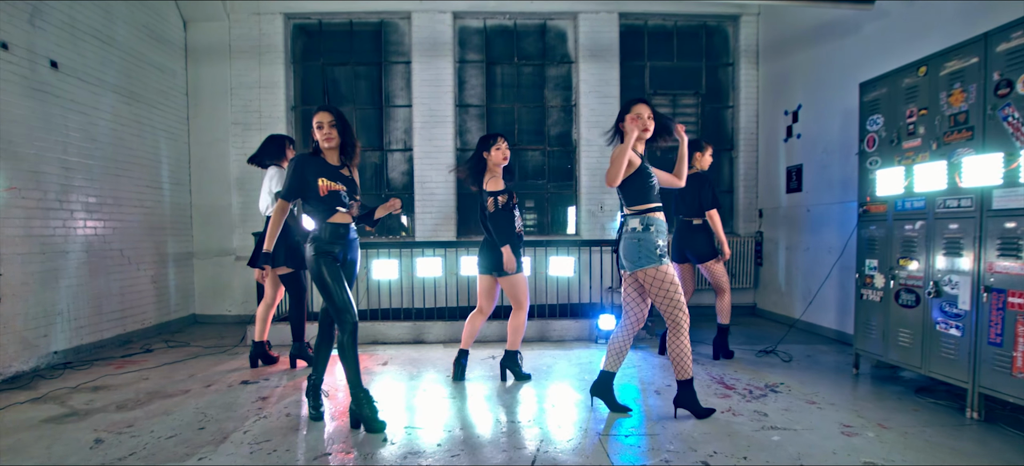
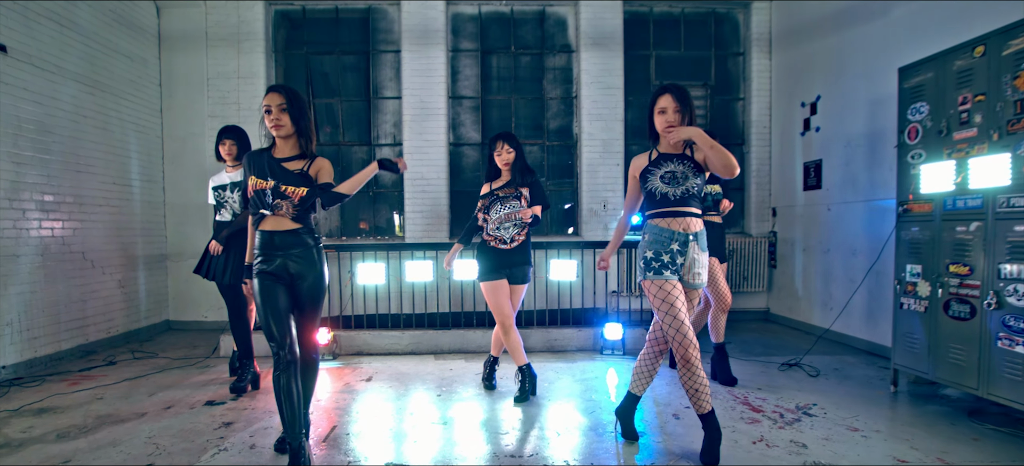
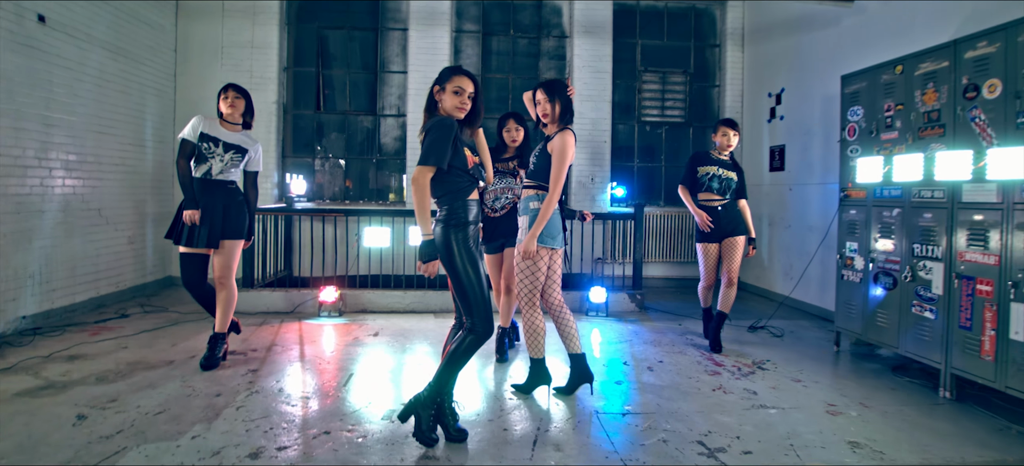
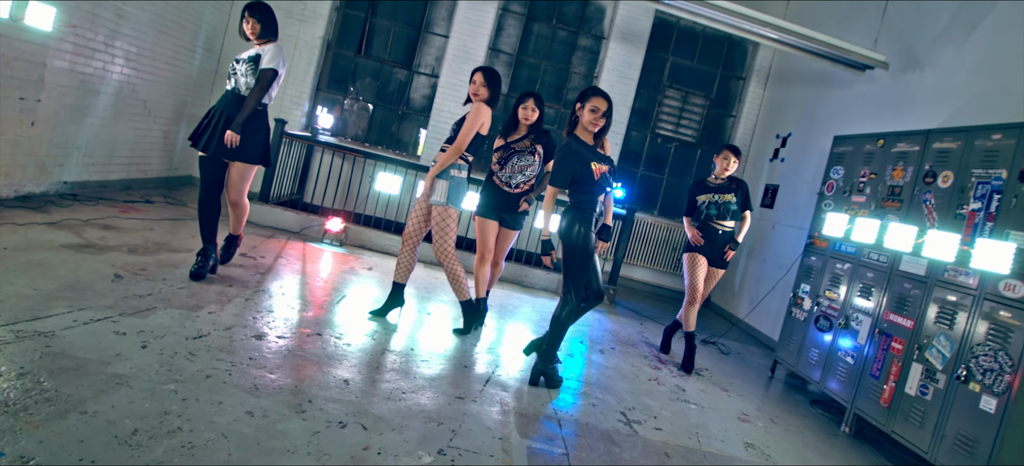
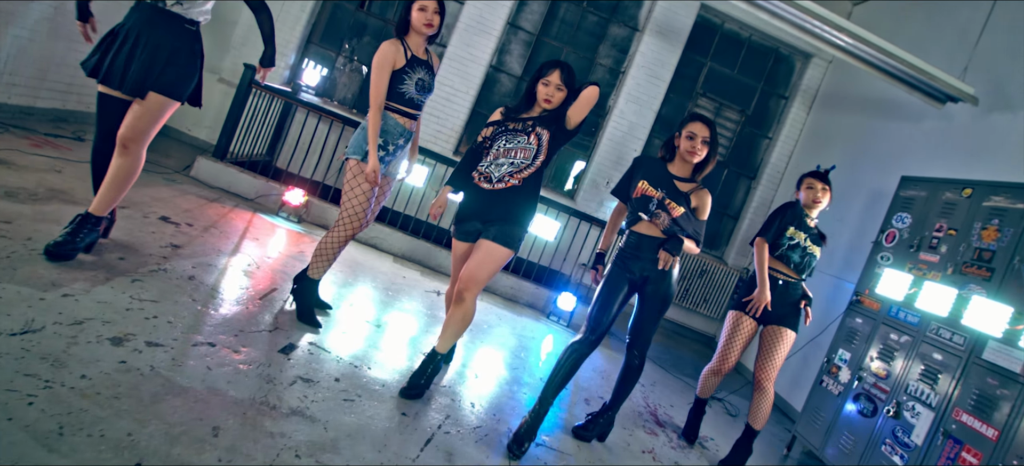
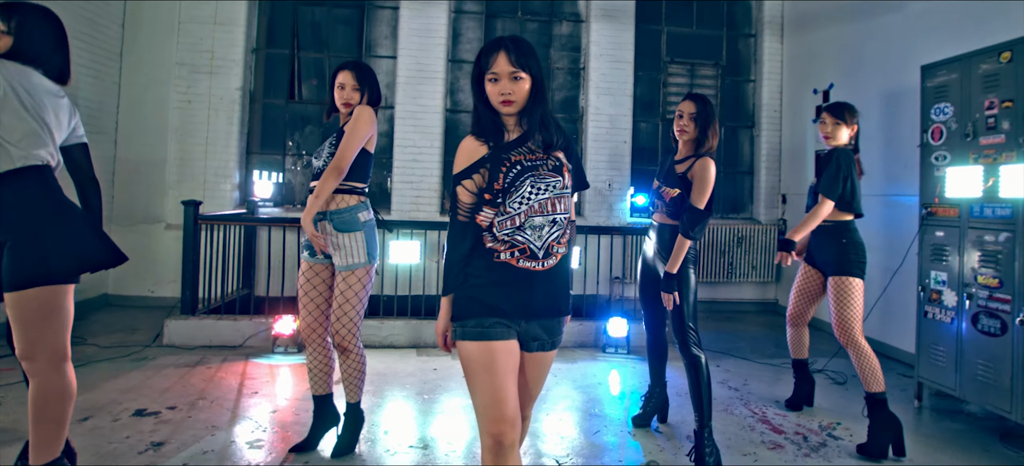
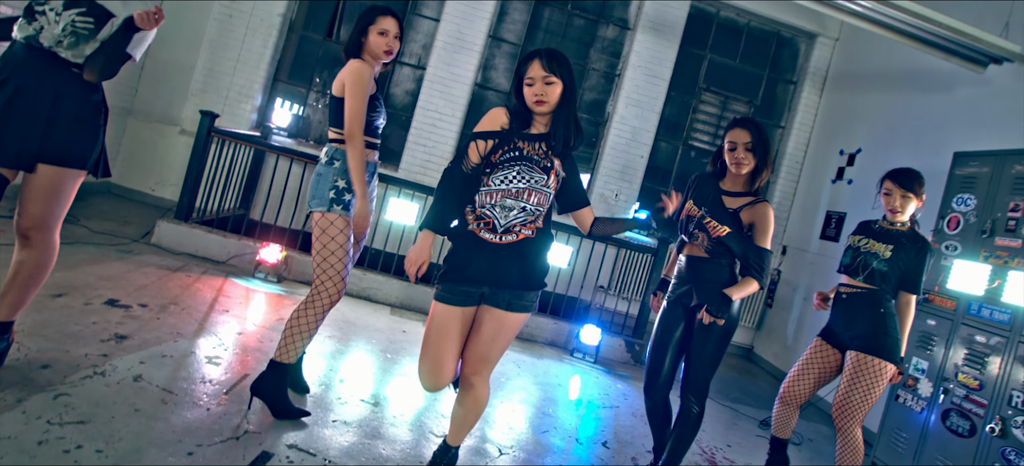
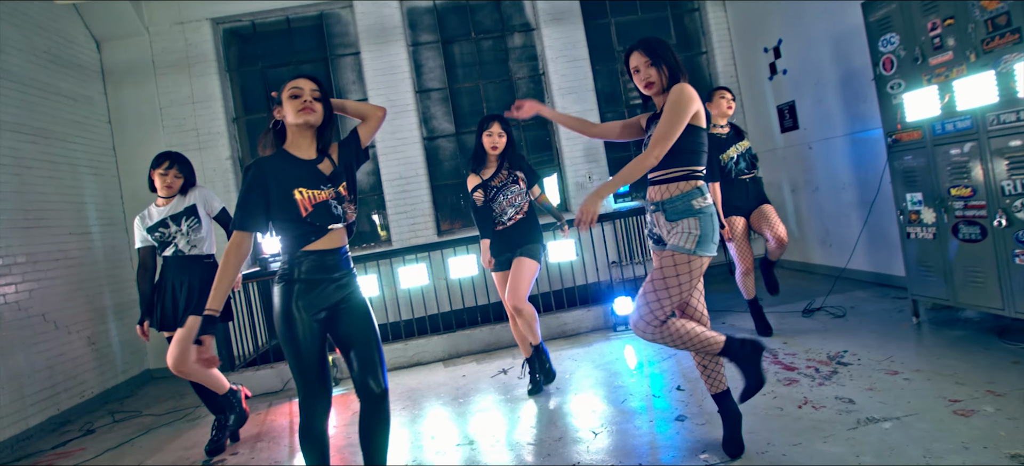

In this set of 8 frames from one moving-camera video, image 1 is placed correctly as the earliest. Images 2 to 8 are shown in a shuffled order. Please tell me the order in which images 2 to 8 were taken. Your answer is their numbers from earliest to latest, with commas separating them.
2, 8, 3, 4, 5, 7, 6
